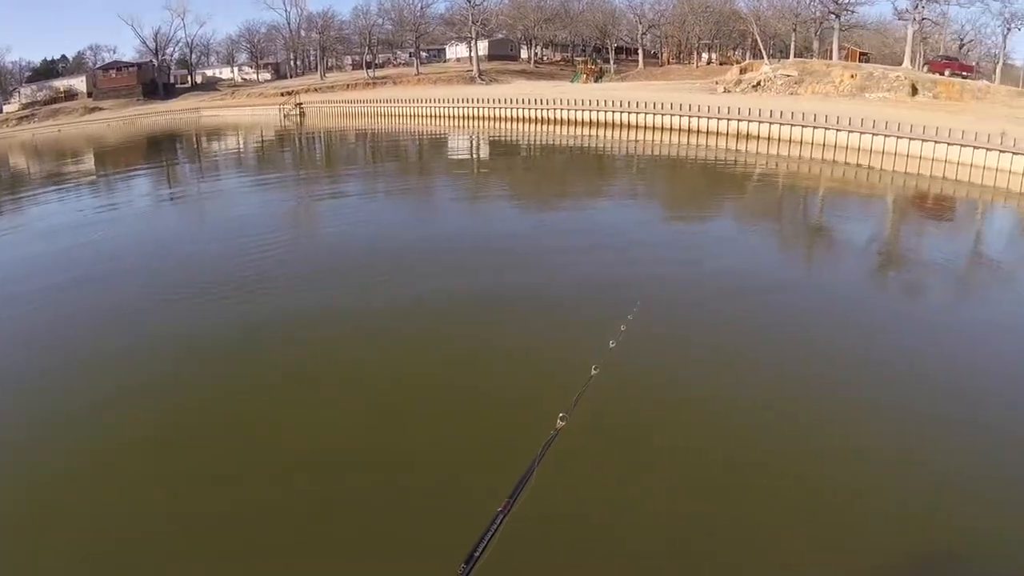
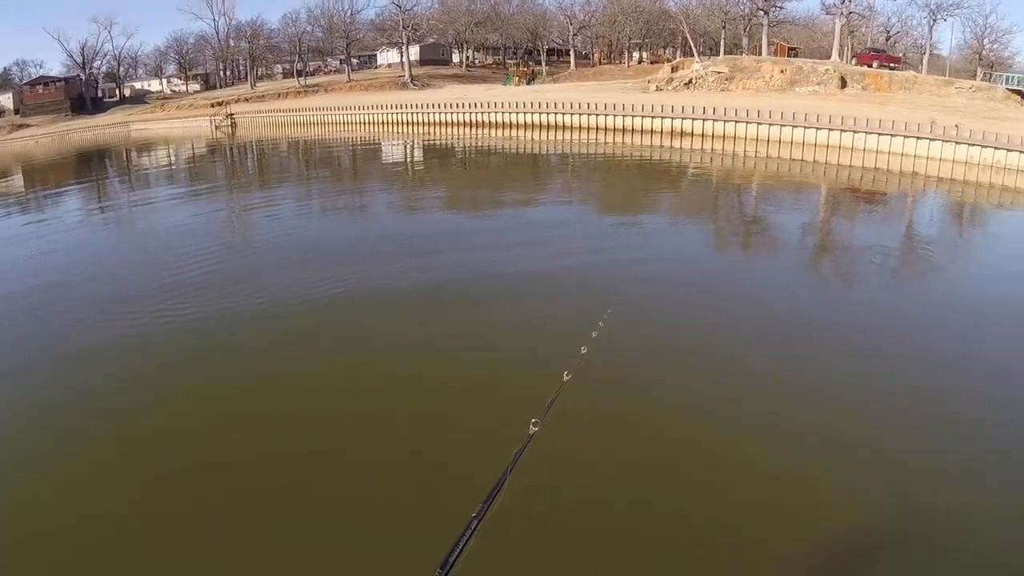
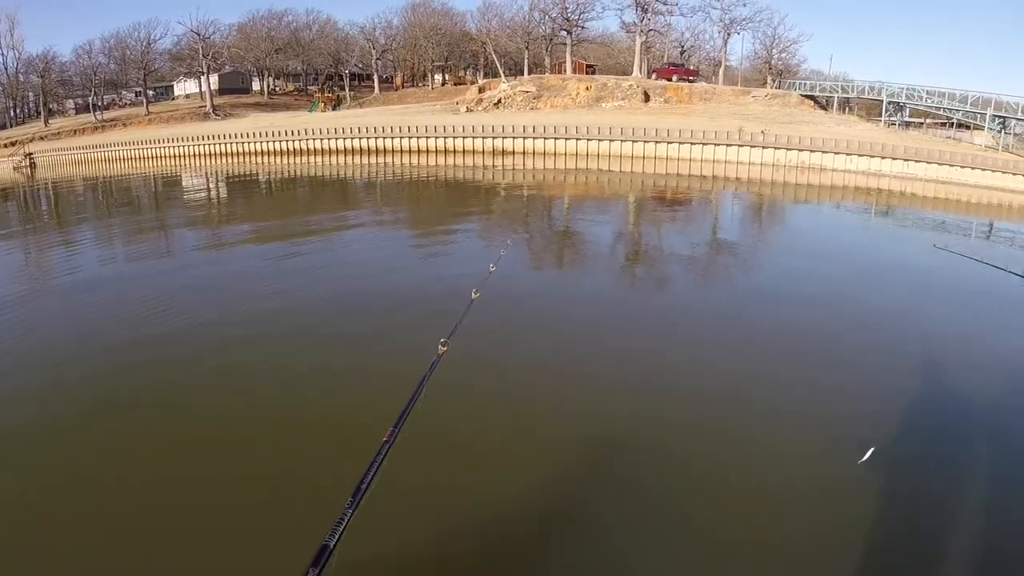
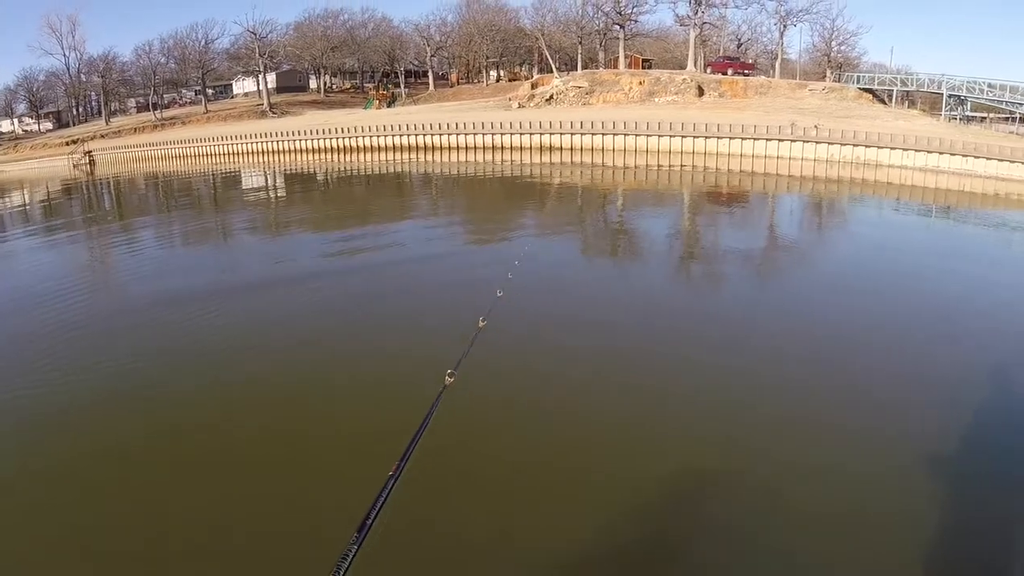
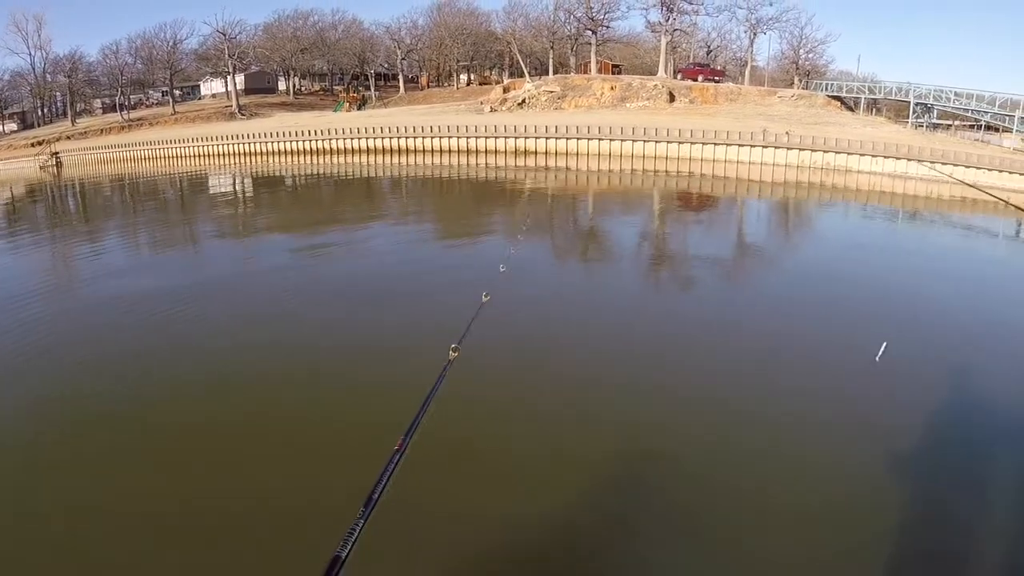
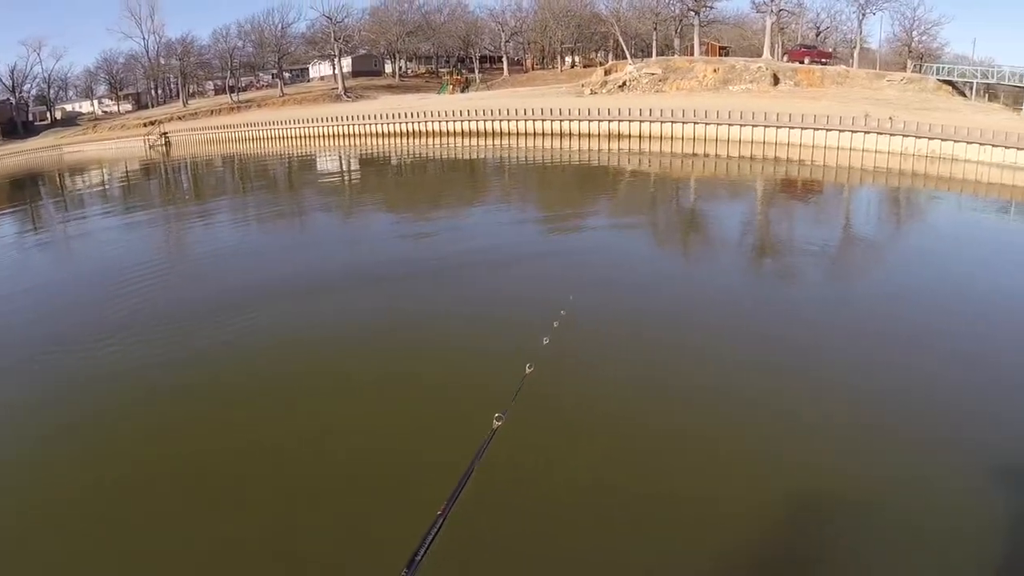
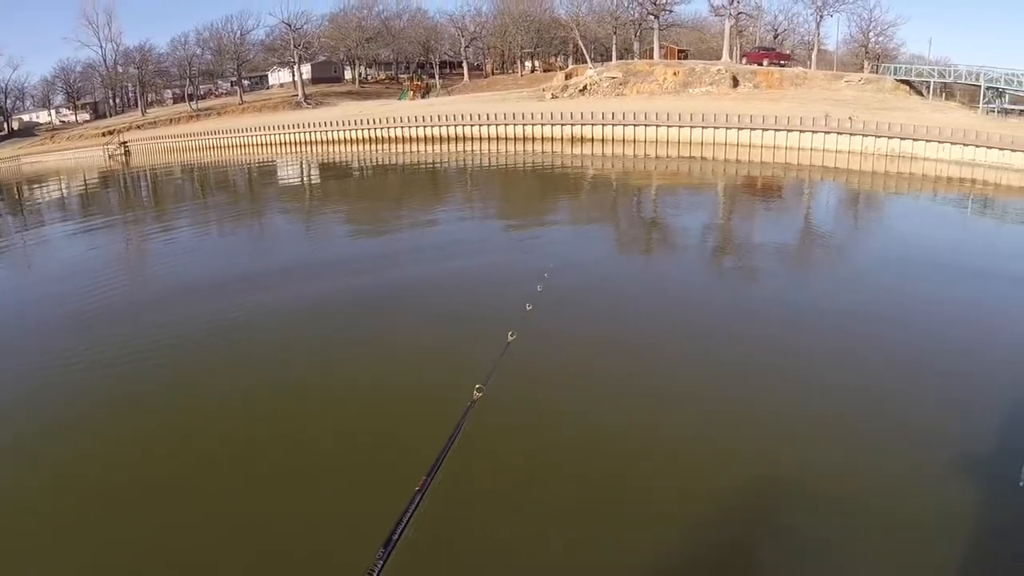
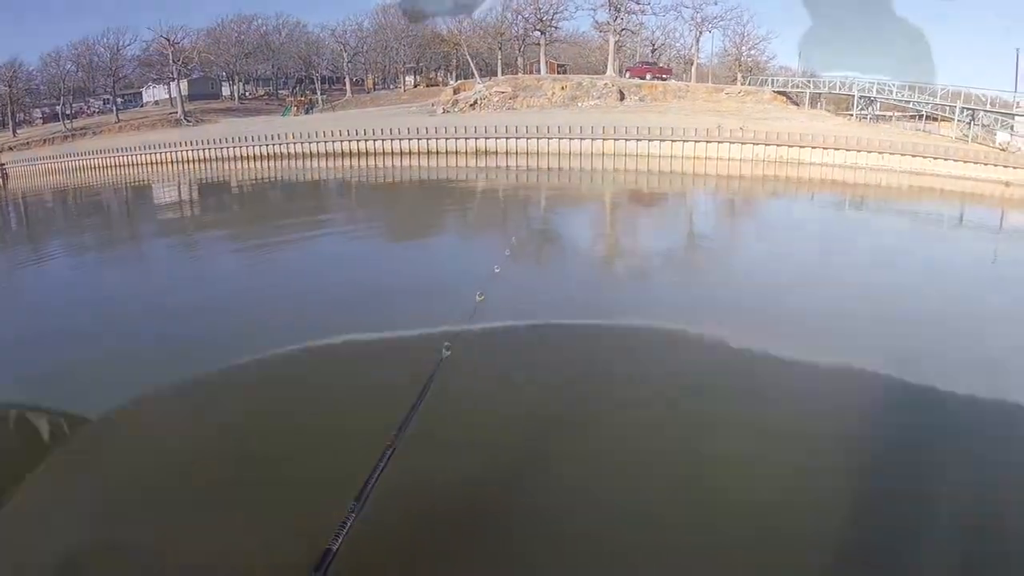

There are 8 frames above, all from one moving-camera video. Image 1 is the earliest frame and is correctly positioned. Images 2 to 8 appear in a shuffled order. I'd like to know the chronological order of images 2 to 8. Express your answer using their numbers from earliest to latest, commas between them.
2, 6, 7, 4, 5, 3, 8
